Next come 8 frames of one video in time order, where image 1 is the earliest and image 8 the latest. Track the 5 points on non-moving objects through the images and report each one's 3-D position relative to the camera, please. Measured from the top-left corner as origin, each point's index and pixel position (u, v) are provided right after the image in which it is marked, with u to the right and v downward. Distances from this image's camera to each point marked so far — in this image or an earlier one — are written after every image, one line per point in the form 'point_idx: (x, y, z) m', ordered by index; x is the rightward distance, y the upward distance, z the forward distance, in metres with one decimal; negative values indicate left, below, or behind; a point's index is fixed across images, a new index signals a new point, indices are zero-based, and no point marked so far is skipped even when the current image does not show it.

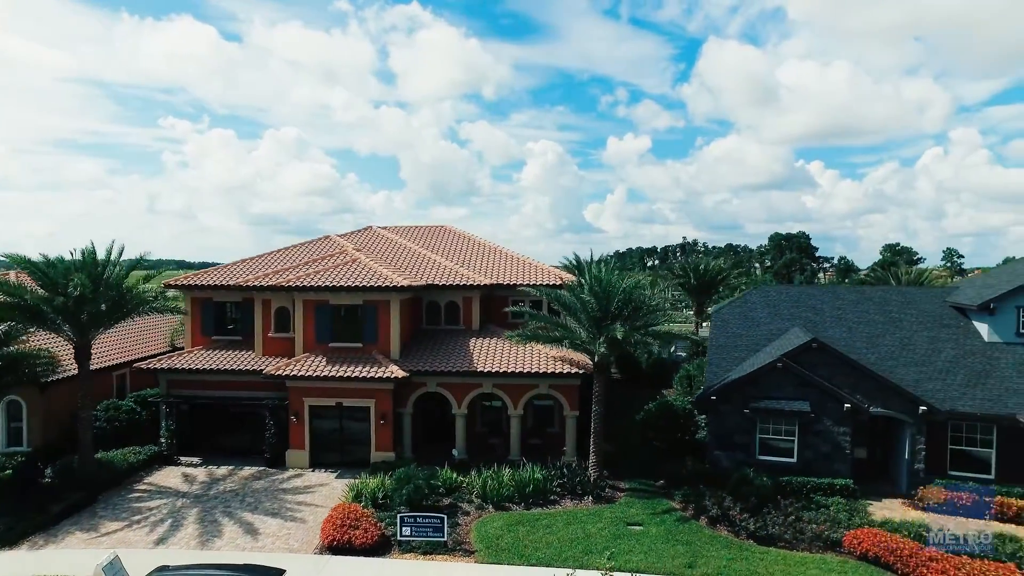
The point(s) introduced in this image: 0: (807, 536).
0: (+8.0, -6.8, +18.9) m
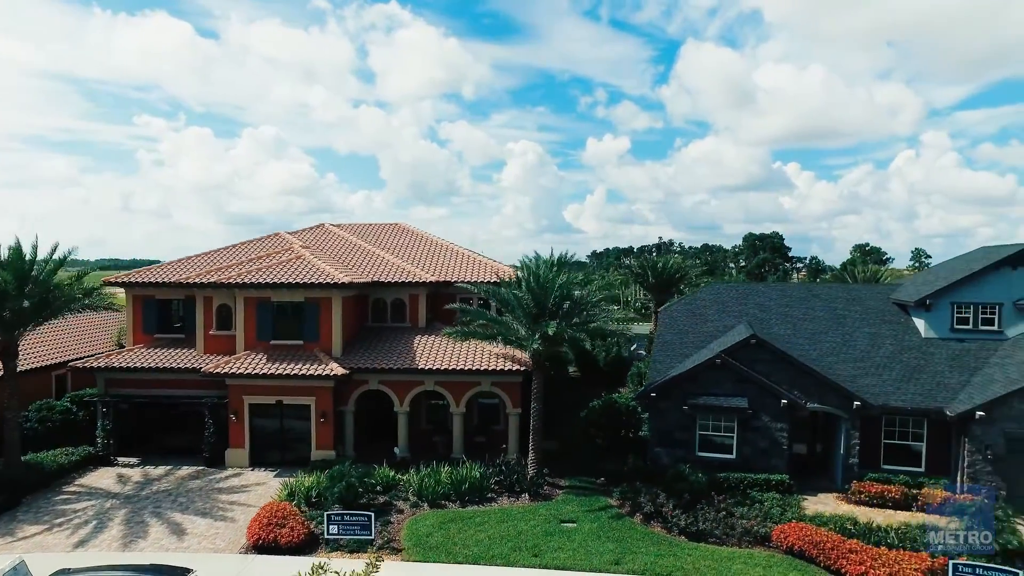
0: (+6.1, -6.7, +18.9) m
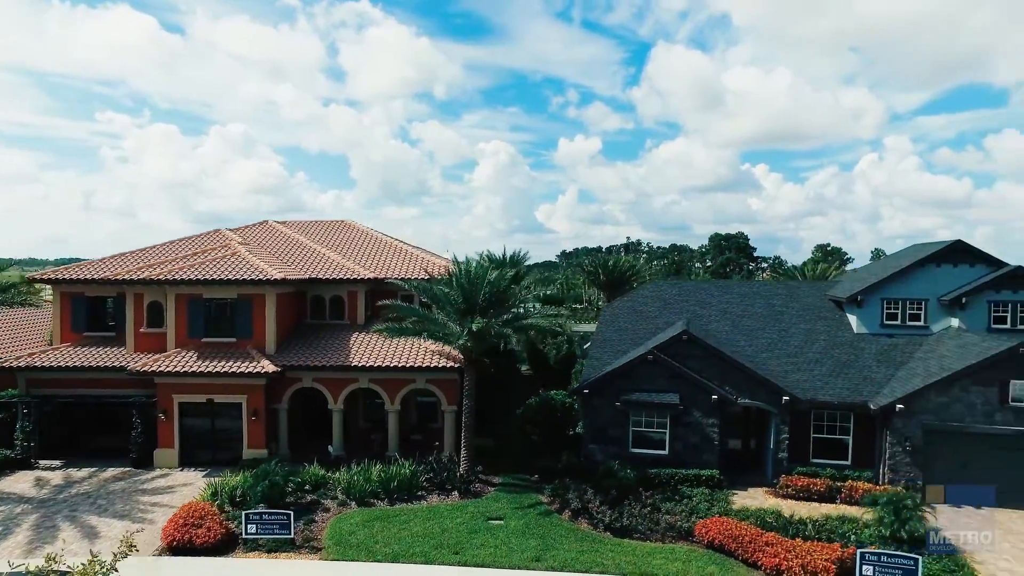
0: (+4.0, -6.5, +19.0) m
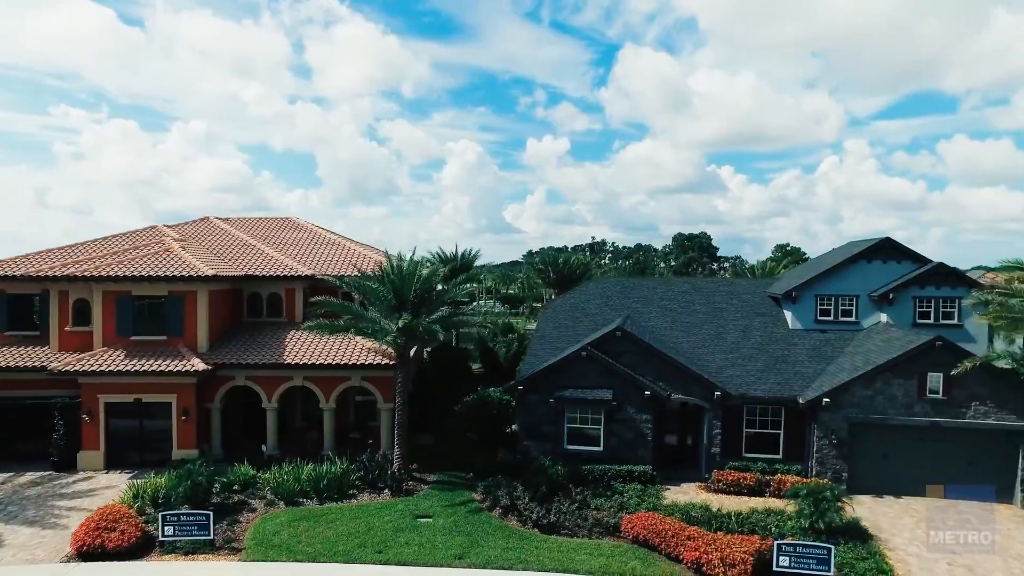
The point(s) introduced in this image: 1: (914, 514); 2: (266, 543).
0: (+2.0, -6.4, +19.0) m
1: (+11.6, -6.5, +19.9) m
2: (-6.4, -6.6, +18.0) m
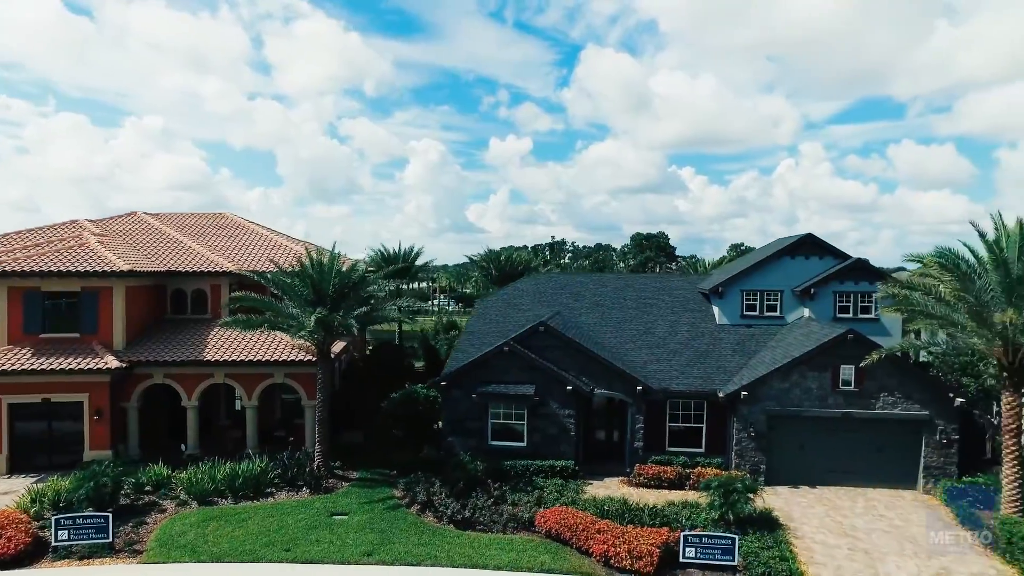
0: (-0.3, -6.2, +18.9) m
1: (+9.2, -6.3, +20.3) m
2: (-8.6, -6.5, +17.5) m
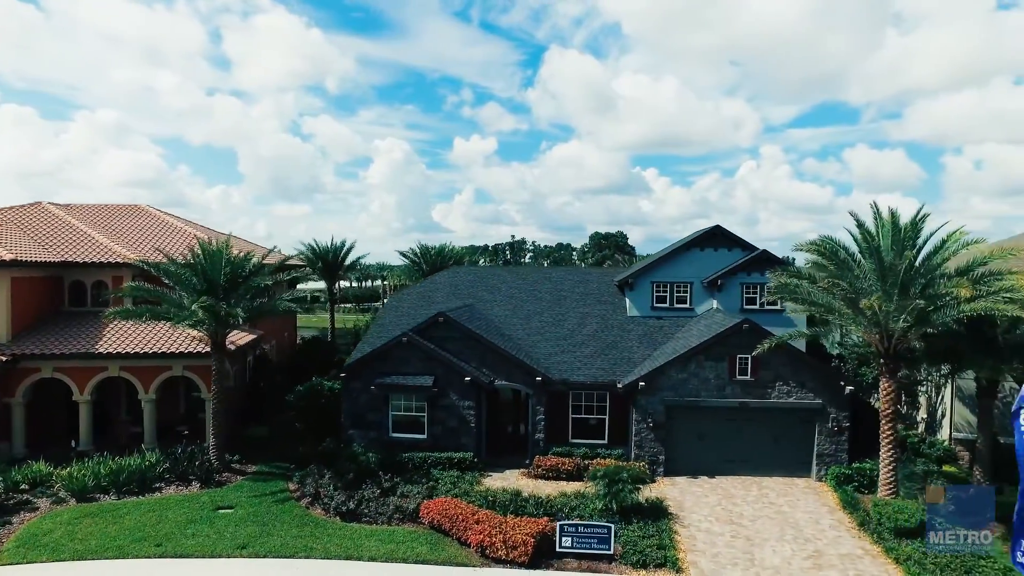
0: (-3.3, -5.9, +18.5) m
1: (+6.1, -6.0, +20.4) m
2: (-11.6, -6.1, +16.8) m
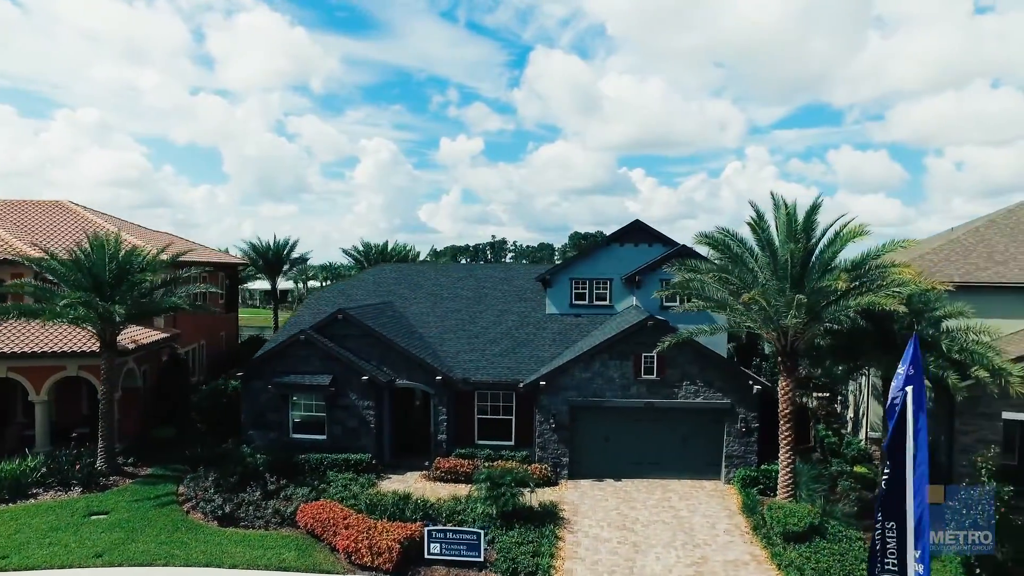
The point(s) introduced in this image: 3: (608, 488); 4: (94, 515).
0: (-6.3, -5.8, +17.7) m
1: (+3.1, -5.8, +19.7) m
2: (-14.5, -6.0, +15.8) m
3: (+2.8, -5.8, +20.1) m
4: (-11.0, -6.0, +18.2) m
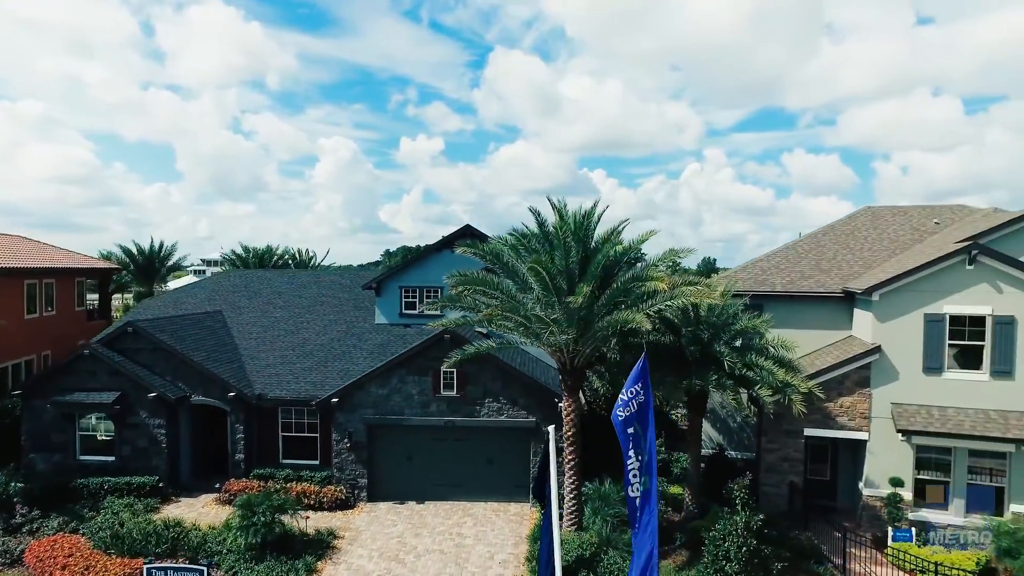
0: (-11.8, -6.1, +16.0) m
1: (-2.6, -6.1, +18.5) m
2: (-20.0, -6.3, +13.8) m
3: (-2.9, -6.1, +18.9) m
4: (-16.5, -6.3, +16.3) m
